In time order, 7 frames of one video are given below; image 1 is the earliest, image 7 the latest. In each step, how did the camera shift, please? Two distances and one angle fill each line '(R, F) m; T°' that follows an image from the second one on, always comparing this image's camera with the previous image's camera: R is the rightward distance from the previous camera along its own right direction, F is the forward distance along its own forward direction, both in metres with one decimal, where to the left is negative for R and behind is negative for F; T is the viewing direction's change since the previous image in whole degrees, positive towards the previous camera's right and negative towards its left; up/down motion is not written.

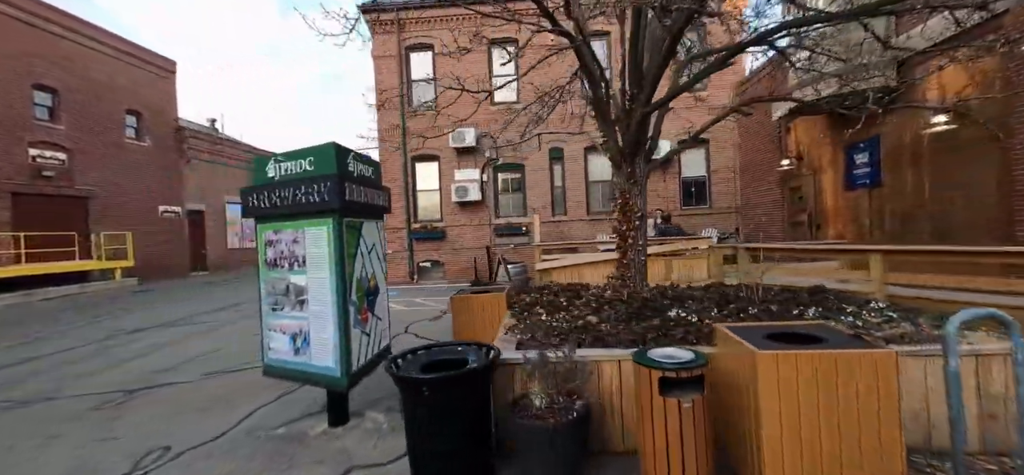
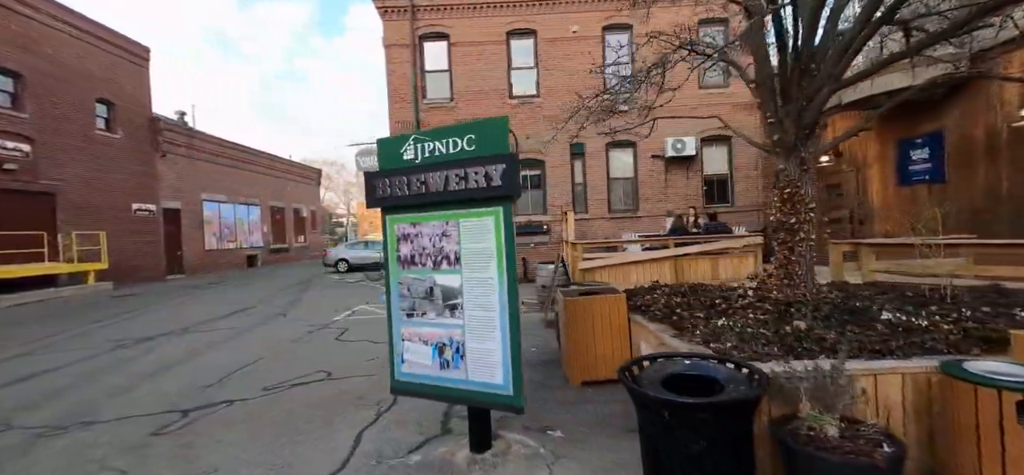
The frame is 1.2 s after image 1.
(-1.4, +0.5) m; +3°
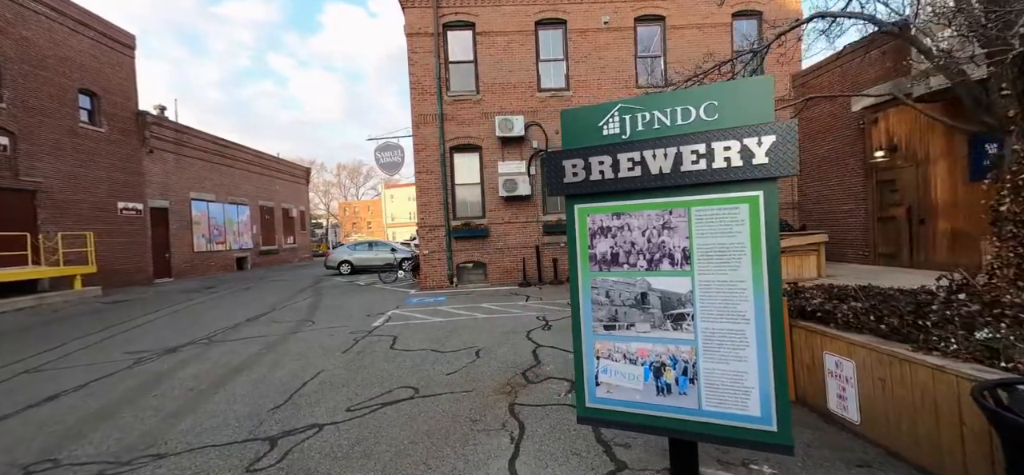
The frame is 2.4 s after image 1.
(-1.3, +0.6) m; +2°
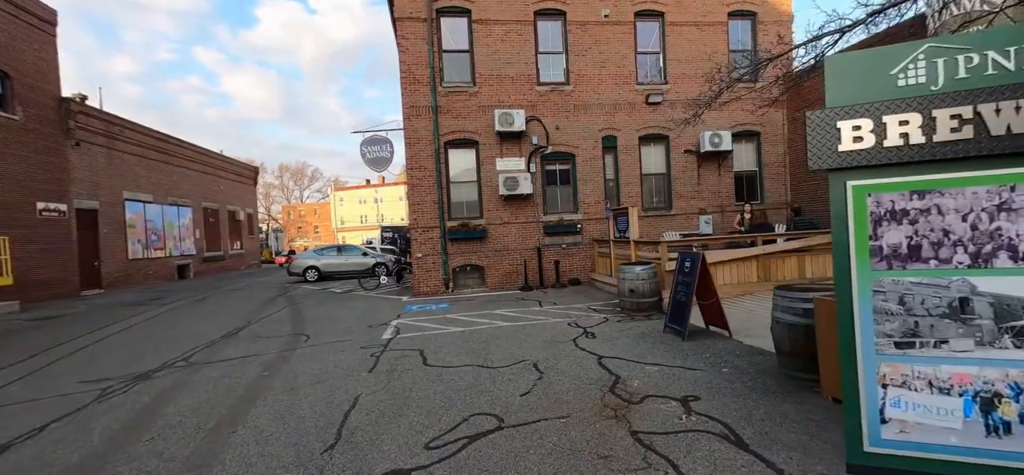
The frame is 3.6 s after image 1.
(-1.3, +0.8) m; +6°
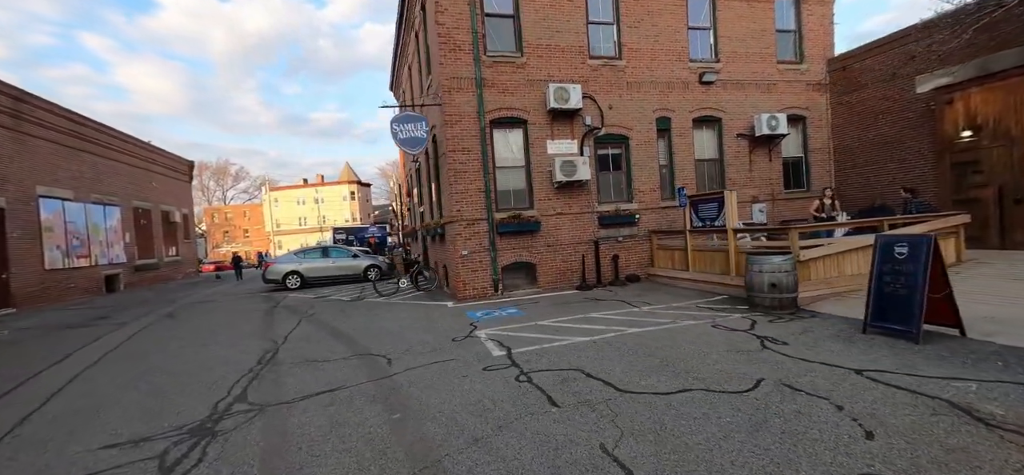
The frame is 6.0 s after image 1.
(-2.7, +1.7) m; +7°
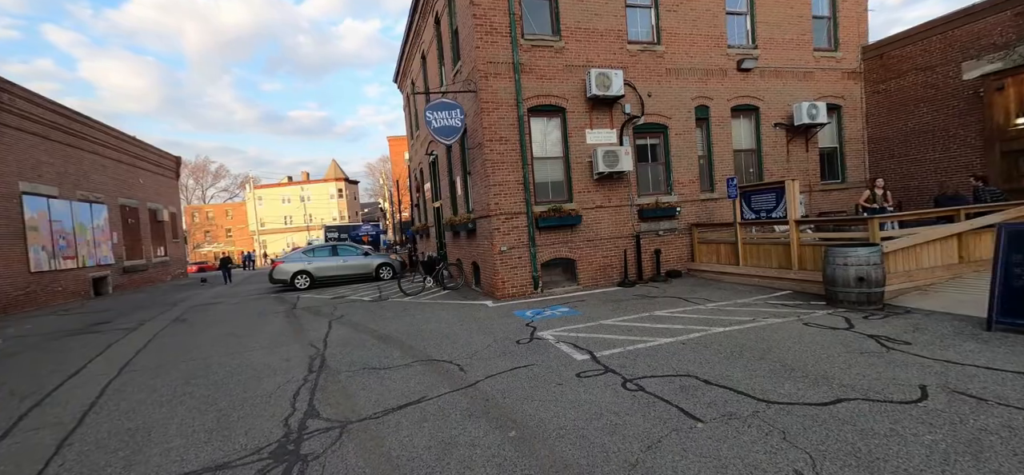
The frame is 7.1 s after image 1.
(-1.2, +0.6) m; +1°
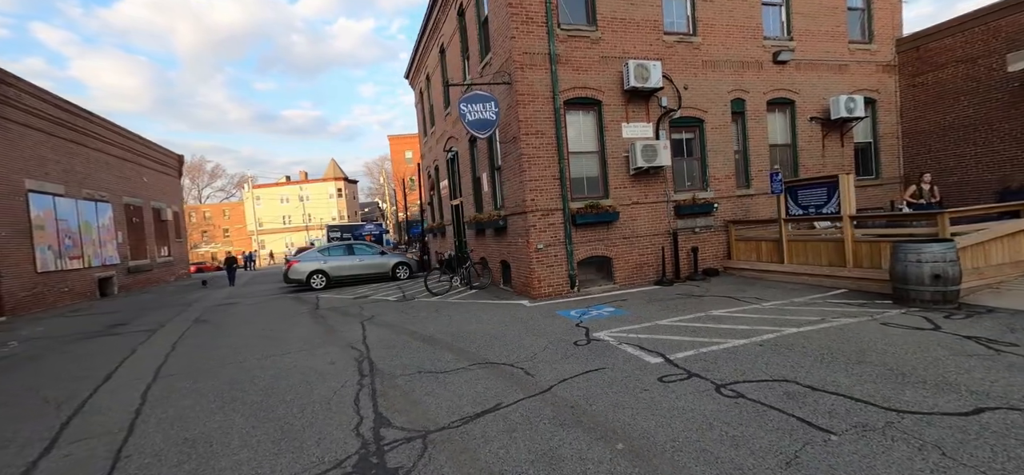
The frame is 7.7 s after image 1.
(-0.8, +0.3) m; 0°
